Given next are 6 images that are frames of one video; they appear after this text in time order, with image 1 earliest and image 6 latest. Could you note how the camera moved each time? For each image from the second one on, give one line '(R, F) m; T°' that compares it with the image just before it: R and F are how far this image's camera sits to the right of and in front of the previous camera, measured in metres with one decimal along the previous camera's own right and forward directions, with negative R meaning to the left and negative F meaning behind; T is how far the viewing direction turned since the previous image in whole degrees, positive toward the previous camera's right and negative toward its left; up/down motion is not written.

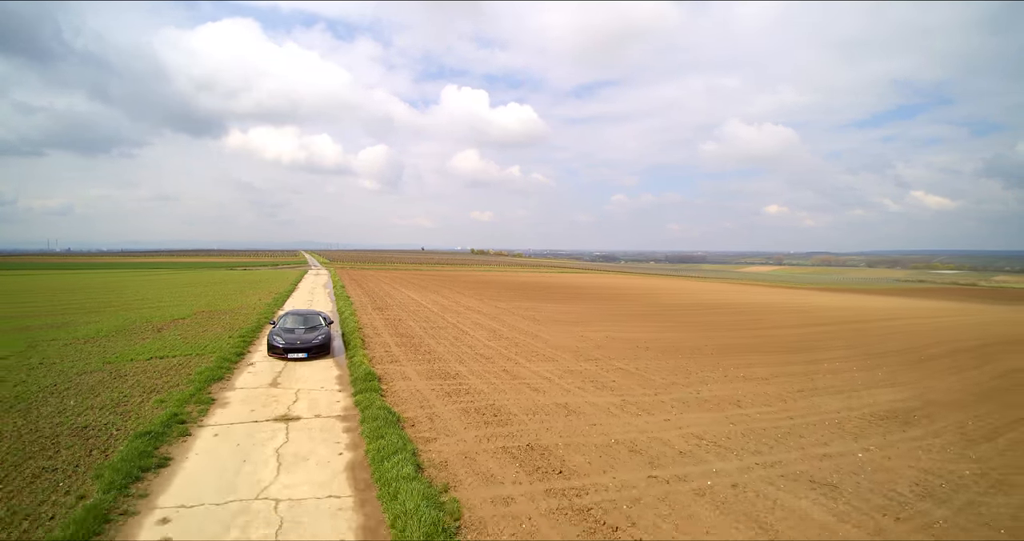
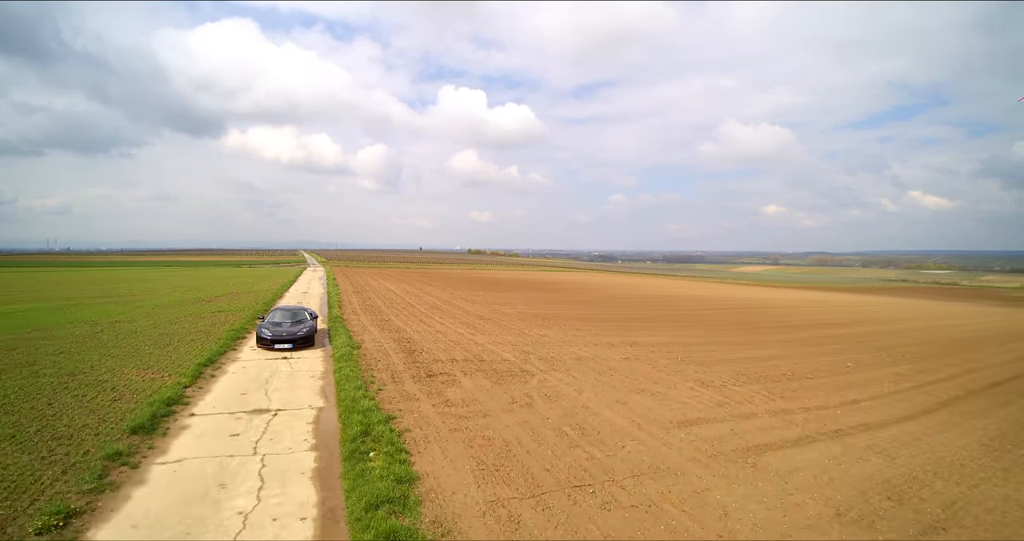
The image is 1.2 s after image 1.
(-0.2, -1.4) m; 0°
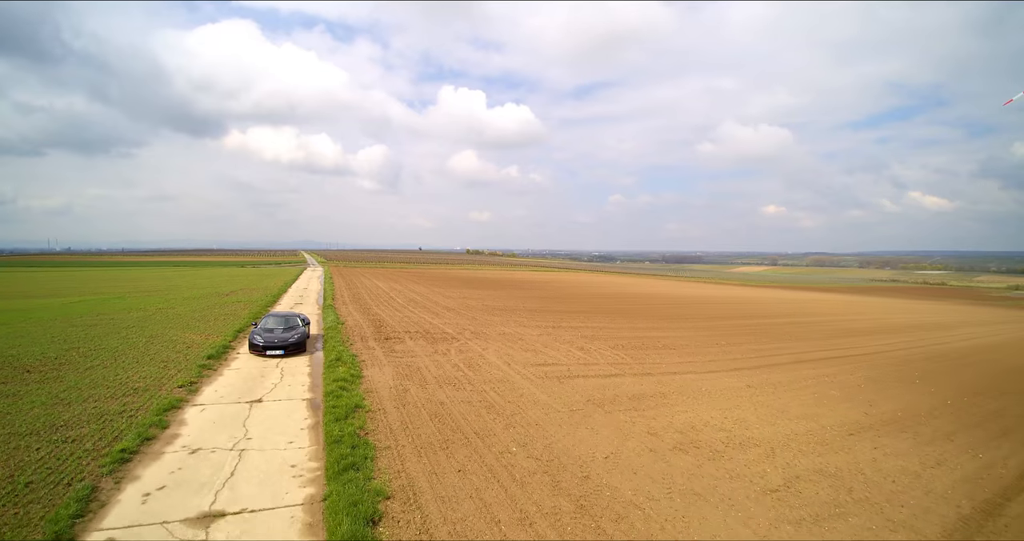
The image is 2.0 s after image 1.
(+1.7, -3.3) m; 0°
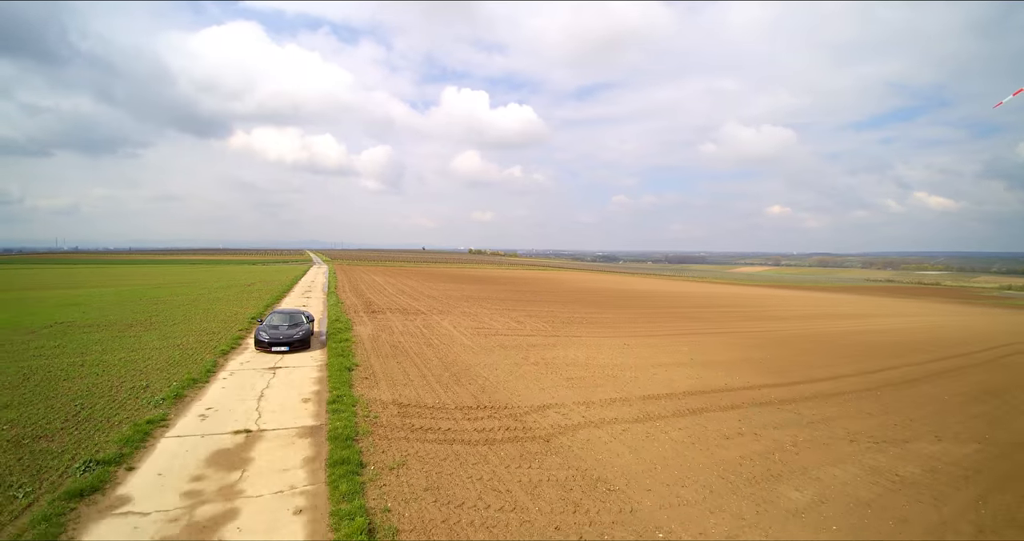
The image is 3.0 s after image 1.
(+1.7, -3.7) m; 0°
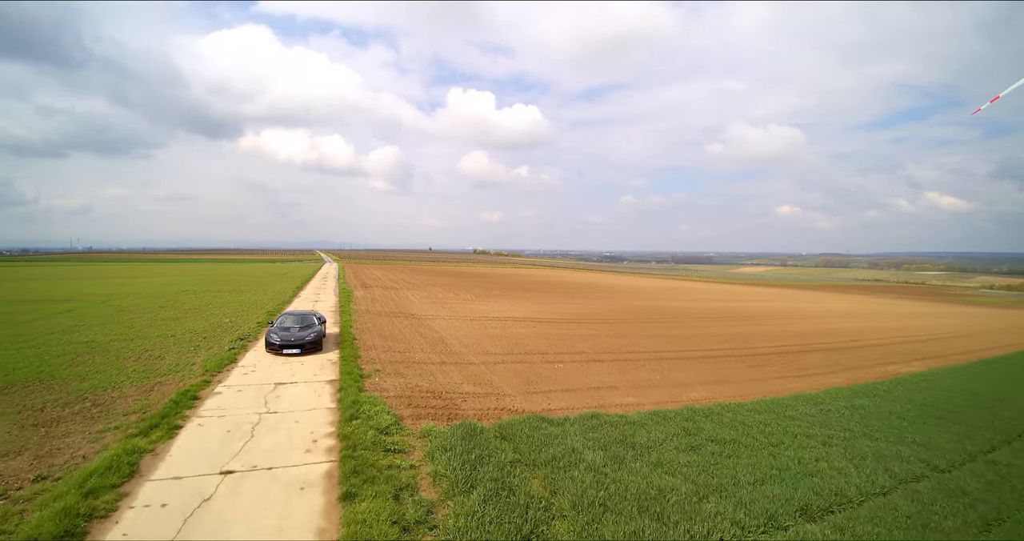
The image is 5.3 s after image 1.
(+0.7, -5.7) m; -1°
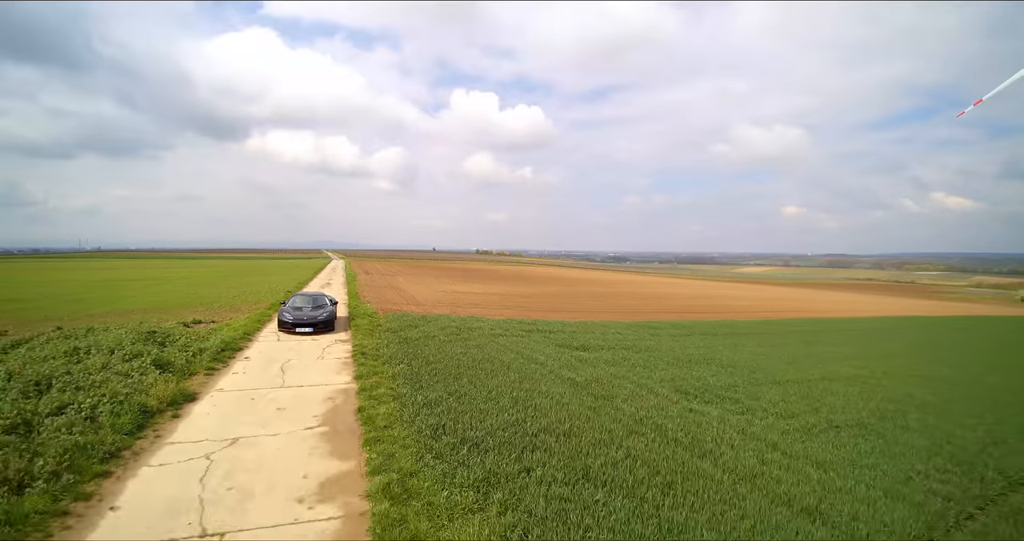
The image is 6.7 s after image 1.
(+0.9, -3.5) m; -1°
